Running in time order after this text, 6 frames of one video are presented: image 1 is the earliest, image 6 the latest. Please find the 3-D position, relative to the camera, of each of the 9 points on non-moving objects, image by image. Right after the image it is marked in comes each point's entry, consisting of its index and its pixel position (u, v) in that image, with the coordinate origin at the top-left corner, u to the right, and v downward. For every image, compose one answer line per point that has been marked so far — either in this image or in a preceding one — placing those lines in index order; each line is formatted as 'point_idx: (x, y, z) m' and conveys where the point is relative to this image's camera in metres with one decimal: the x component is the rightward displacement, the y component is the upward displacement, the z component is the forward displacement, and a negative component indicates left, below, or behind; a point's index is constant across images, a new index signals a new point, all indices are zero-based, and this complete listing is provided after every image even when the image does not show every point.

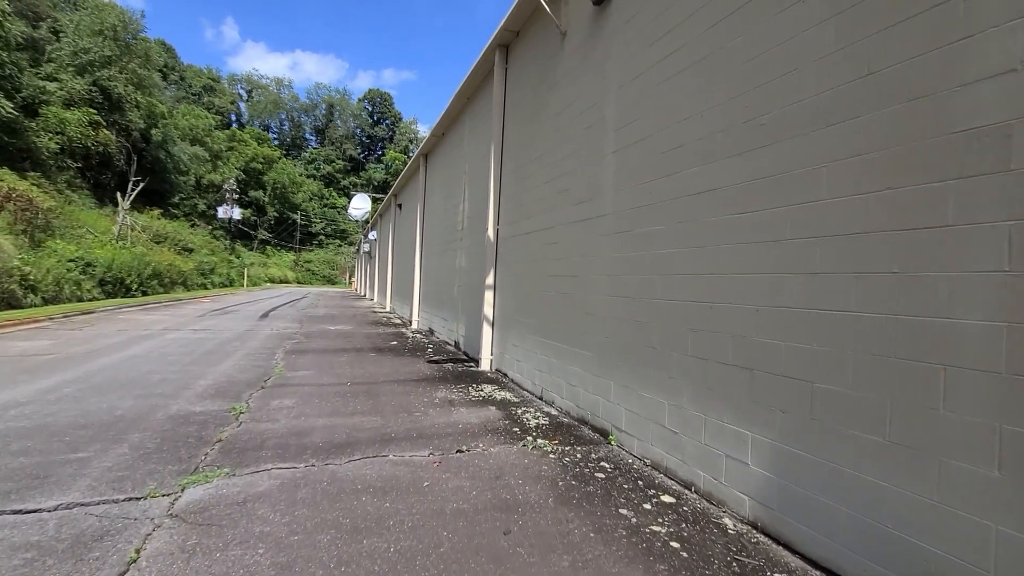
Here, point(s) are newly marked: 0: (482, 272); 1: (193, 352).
0: (-0.5, +0.2, +7.9) m
1: (-5.3, -1.1, +8.1) m
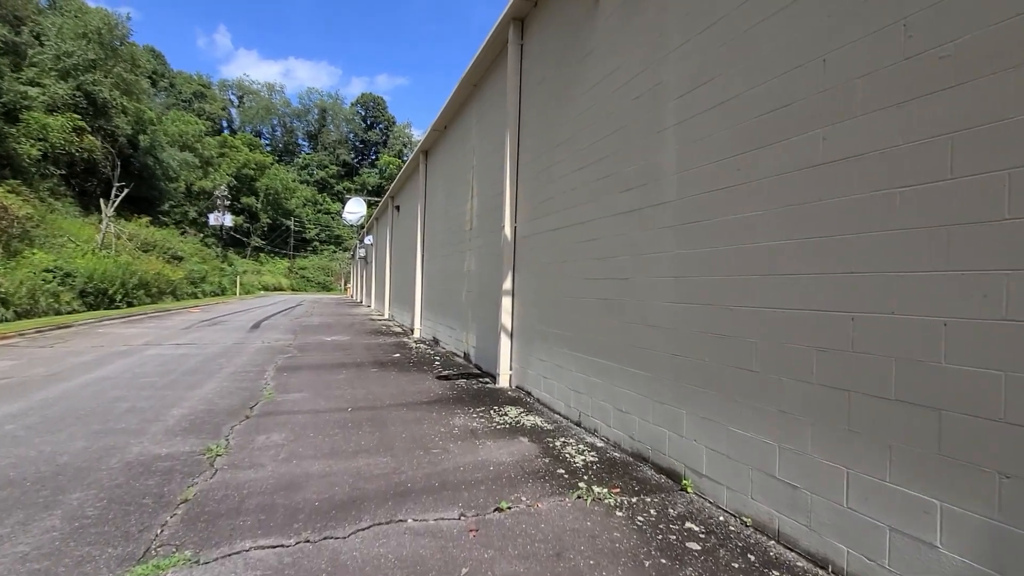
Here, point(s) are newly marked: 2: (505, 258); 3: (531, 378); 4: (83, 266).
0: (-0.2, +0.2, +7.0) m
1: (-5.0, -1.2, +7.1) m
2: (-0.1, +0.4, +6.5) m
3: (+0.2, -1.1, +5.9) m
4: (-15.1, +0.8, +17.1) m
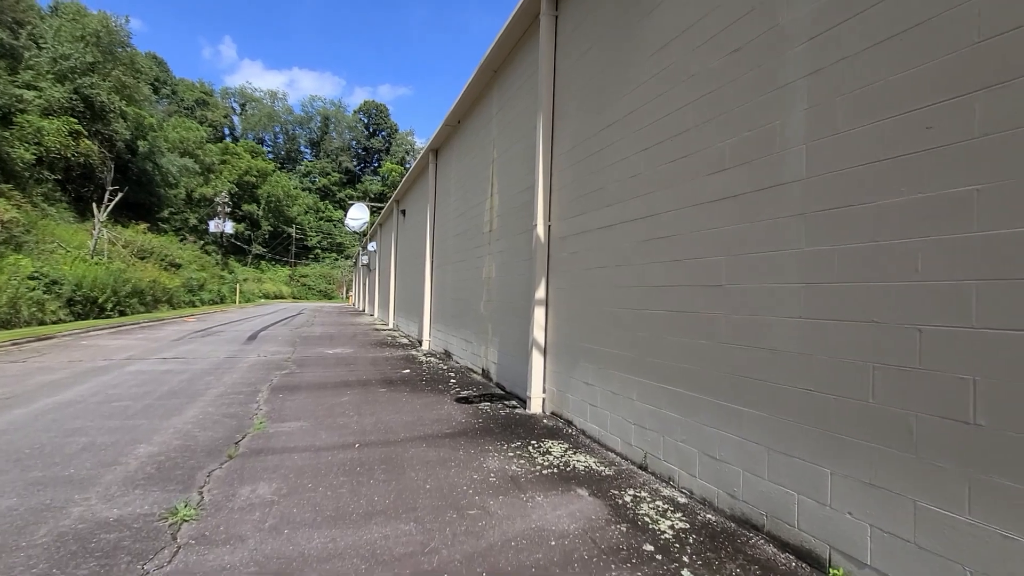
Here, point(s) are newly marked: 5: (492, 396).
0: (+0.2, 0.0, +6.1) m
1: (-4.6, -1.4, +6.2) m
2: (+0.3, +0.3, +5.6) m
3: (+0.6, -1.2, +4.9) m
4: (-14.7, +0.5, +16.2) m
5: (-0.3, -1.4, +6.4) m
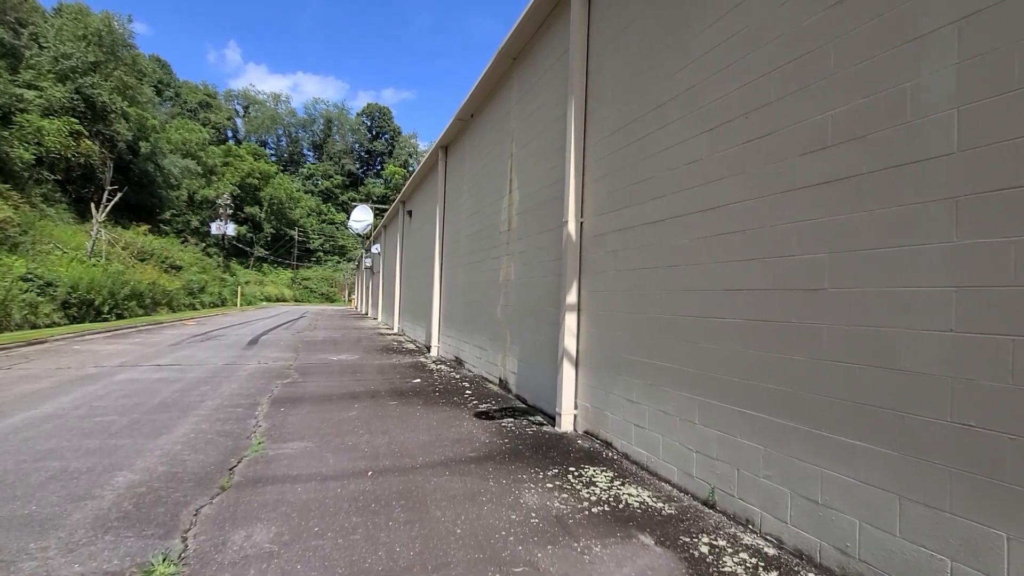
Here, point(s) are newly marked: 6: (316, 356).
0: (+0.5, 0.0, +5.5) m
1: (-4.3, -1.4, +5.6) m
2: (+0.6, +0.2, +5.0) m
3: (+0.9, -1.2, +4.4) m
4: (-14.4, +0.4, +15.7) m
5: (0.0, -1.5, +5.8) m
6: (-4.3, -1.5, +10.8) m
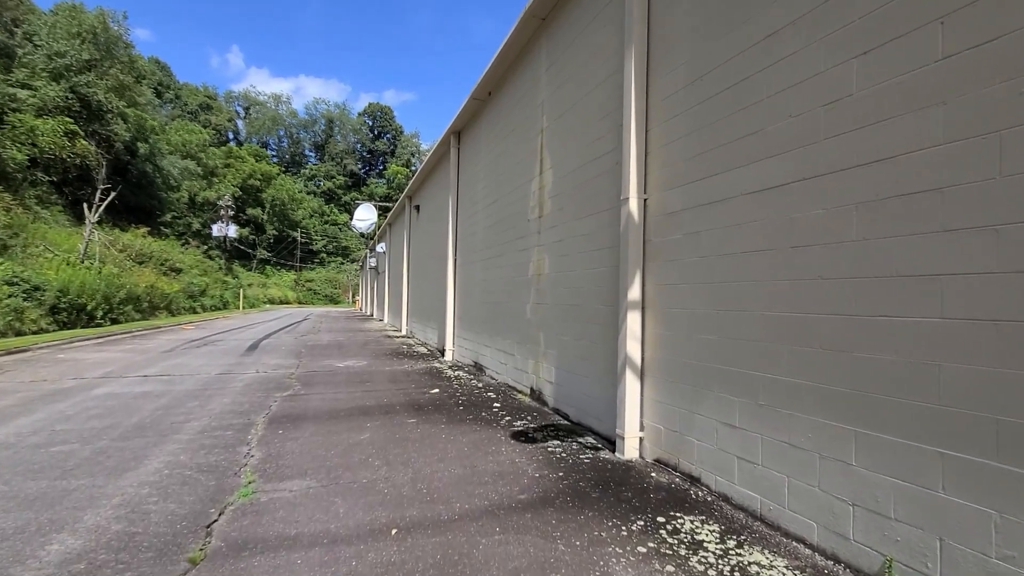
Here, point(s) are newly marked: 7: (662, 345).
0: (+0.9, +0.1, +4.5) m
1: (-3.9, -1.4, +4.7) m
2: (+1.0, +0.3, +4.1) m
3: (+1.3, -1.2, +3.4) m
4: (-13.9, +0.3, +14.9) m
5: (+0.5, -1.4, +4.9) m
6: (-3.9, -1.5, +9.8) m
7: (+1.2, -0.5, +3.9) m
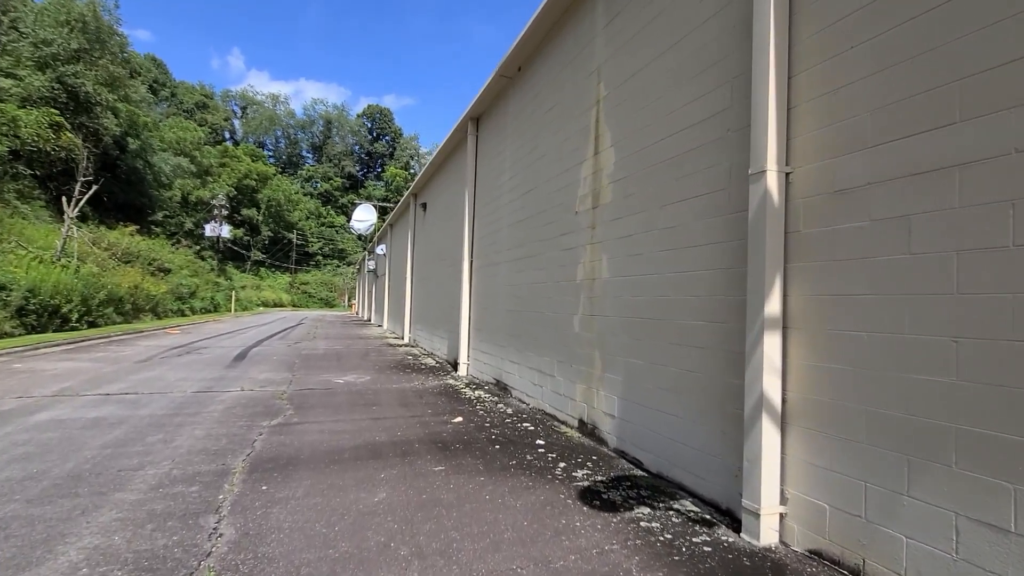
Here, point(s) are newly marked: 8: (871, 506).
0: (+1.4, 0.0, +3.3) m
1: (-3.4, -1.4, +3.4) m
2: (+1.5, +0.2, +2.9) m
3: (+1.8, -1.2, +2.2) m
4: (-13.5, +0.3, +13.5) m
5: (+0.9, -1.5, +3.6) m
6: (-3.4, -1.5, +8.6) m
7: (+1.7, -0.5, +2.6) m
8: (+1.7, -1.0, +2.4) m
